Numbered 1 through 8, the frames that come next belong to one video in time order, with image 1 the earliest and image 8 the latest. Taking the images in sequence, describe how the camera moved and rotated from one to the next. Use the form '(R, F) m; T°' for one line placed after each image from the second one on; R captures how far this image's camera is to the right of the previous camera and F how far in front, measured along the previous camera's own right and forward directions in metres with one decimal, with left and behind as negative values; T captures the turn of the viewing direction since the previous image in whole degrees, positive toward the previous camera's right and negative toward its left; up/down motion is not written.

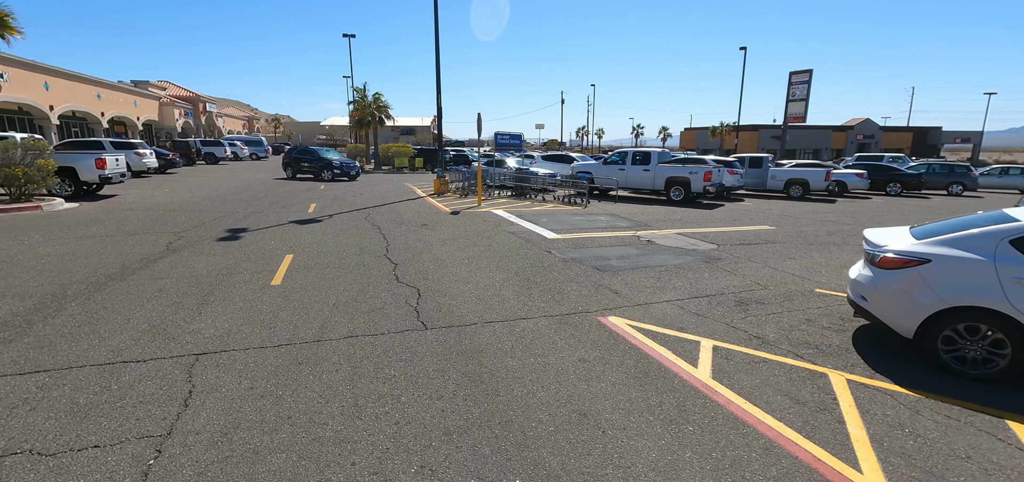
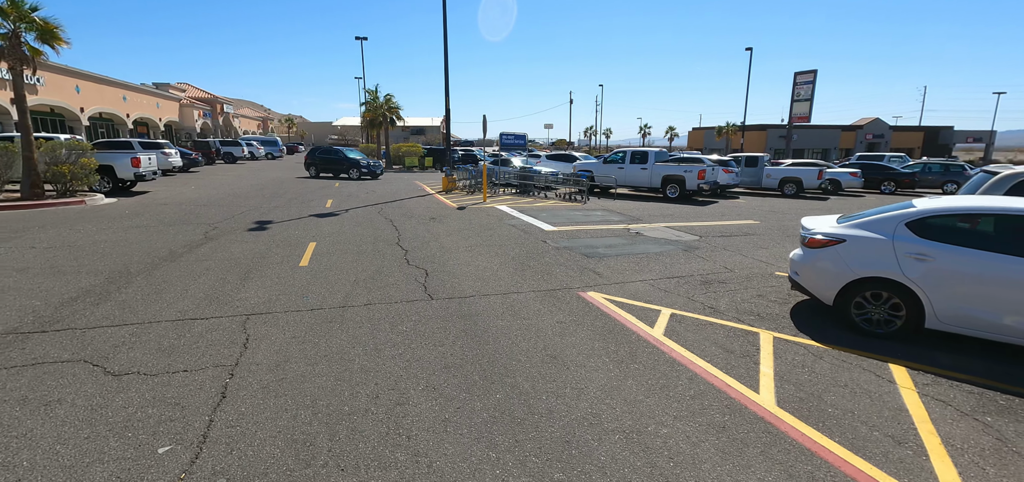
(+0.2, -1.0) m; -1°
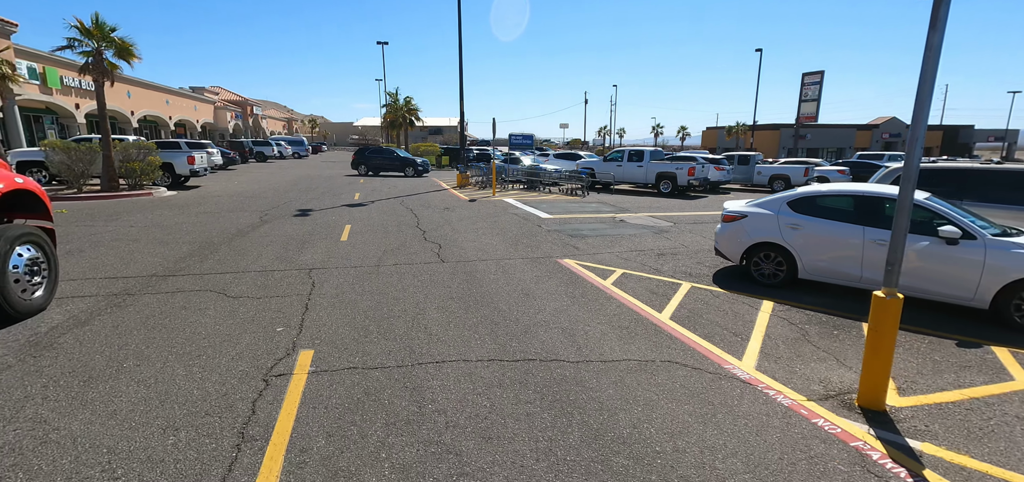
(+0.4, -2.0) m; -2°
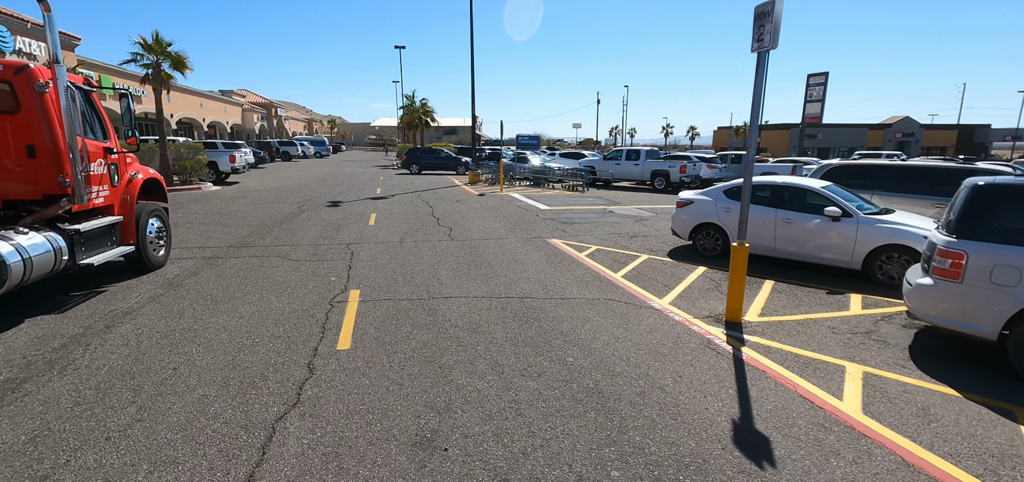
(+0.4, -1.9) m; -2°
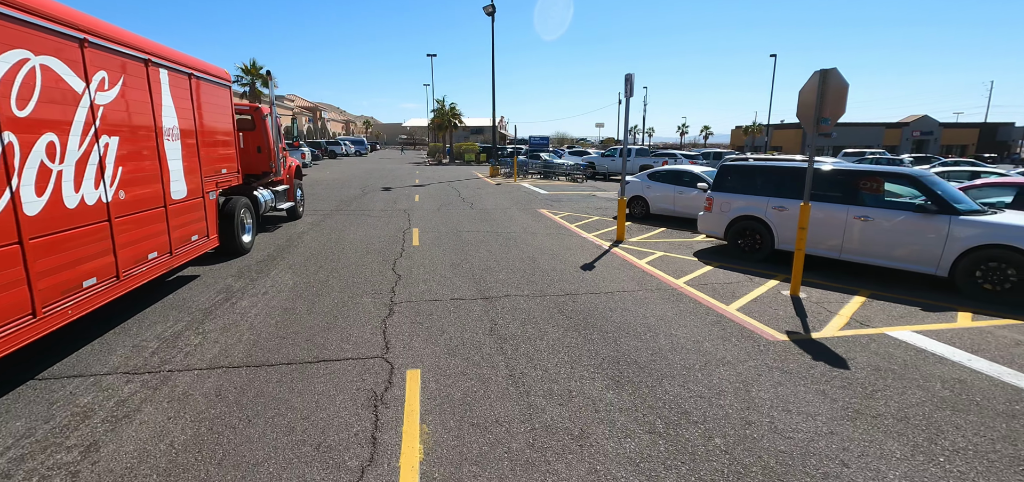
(+0.8, -4.9) m; -3°
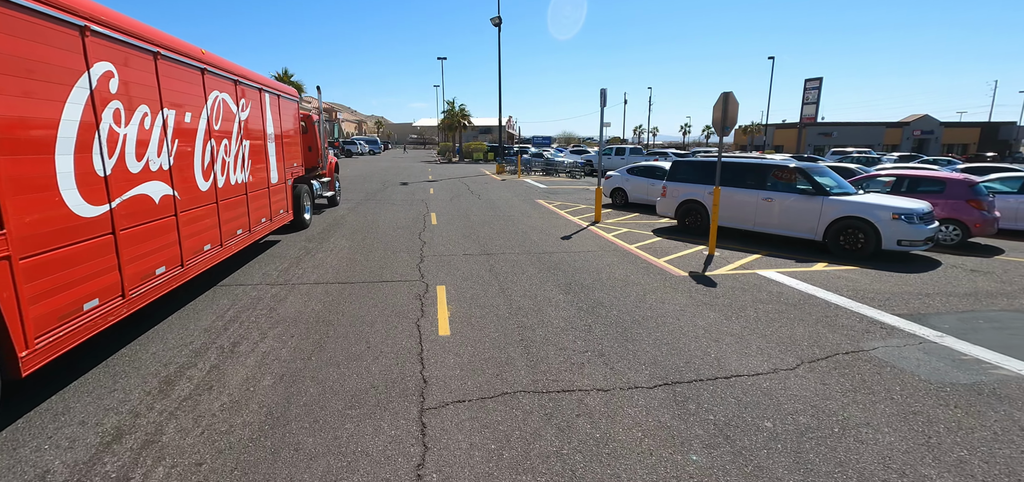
(+0.3, -2.6) m; -1°
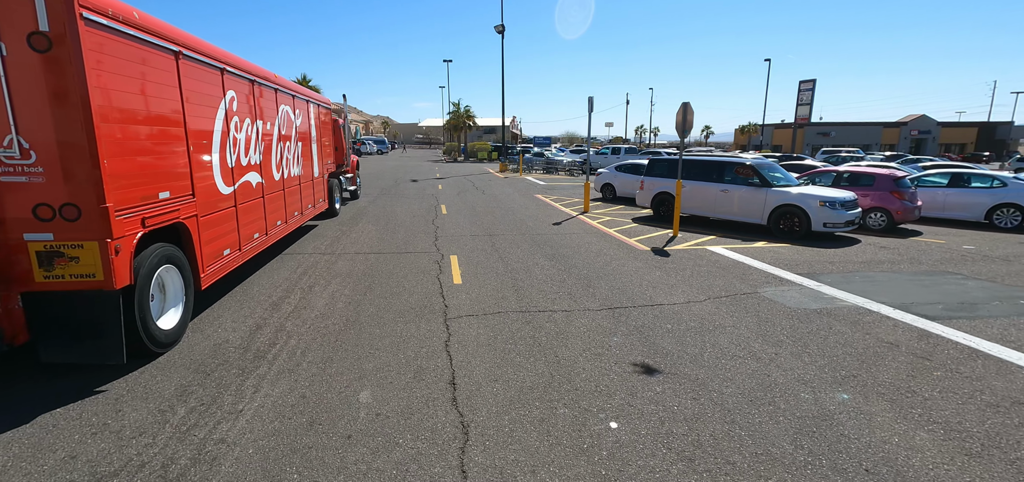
(+0.1, -1.9) m; 0°
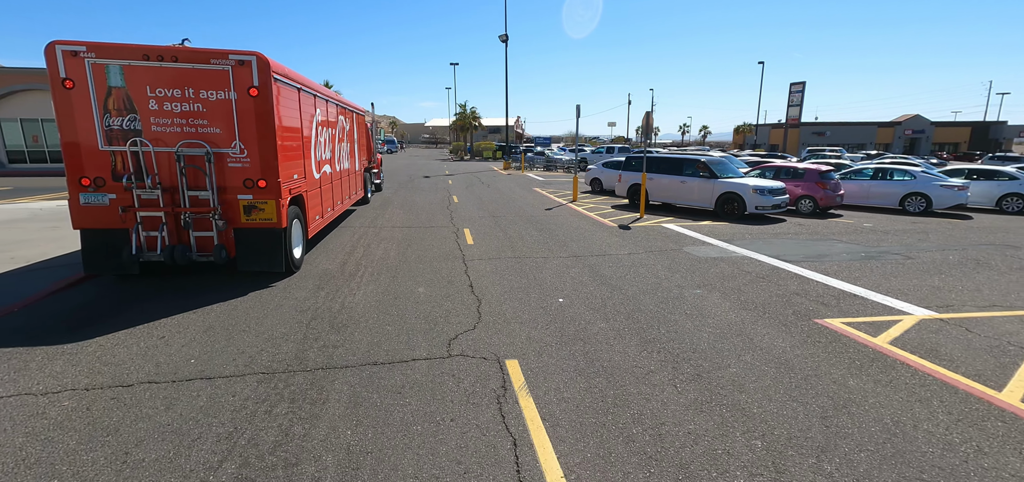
(+0.1, -2.8) m; -1°
